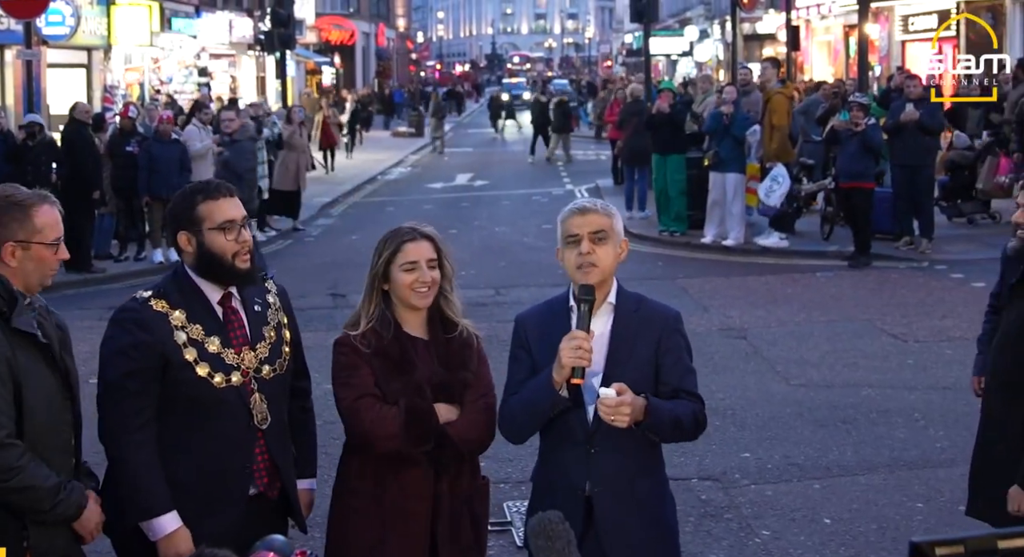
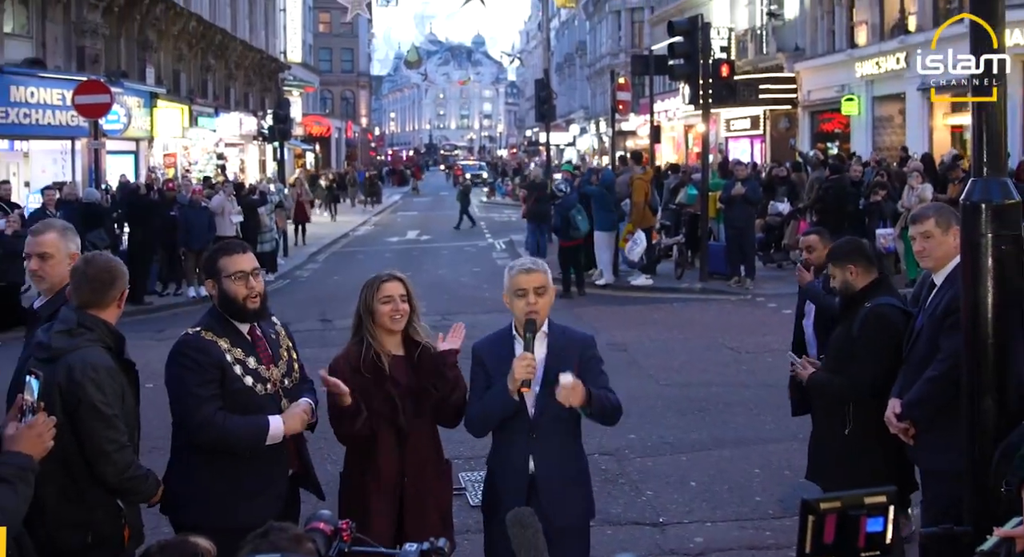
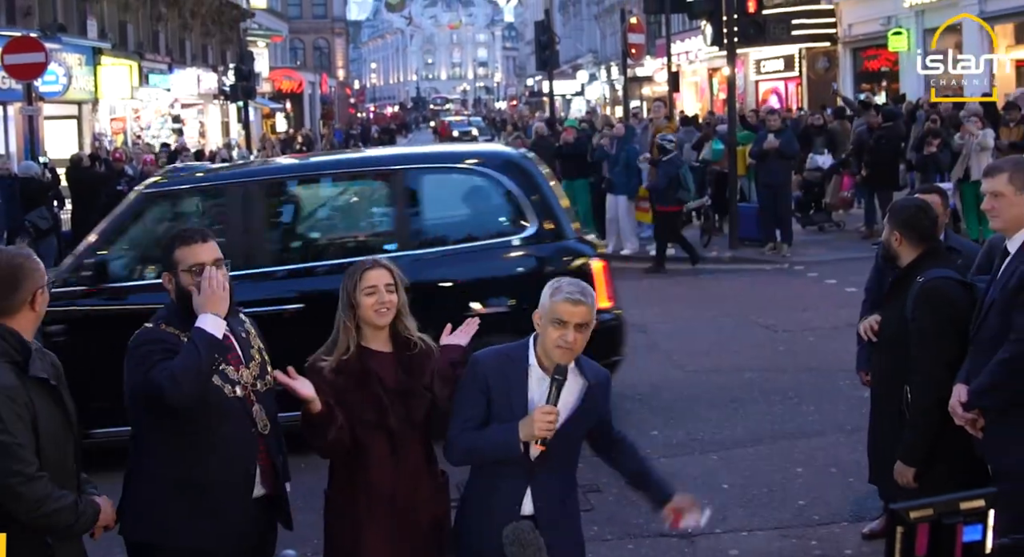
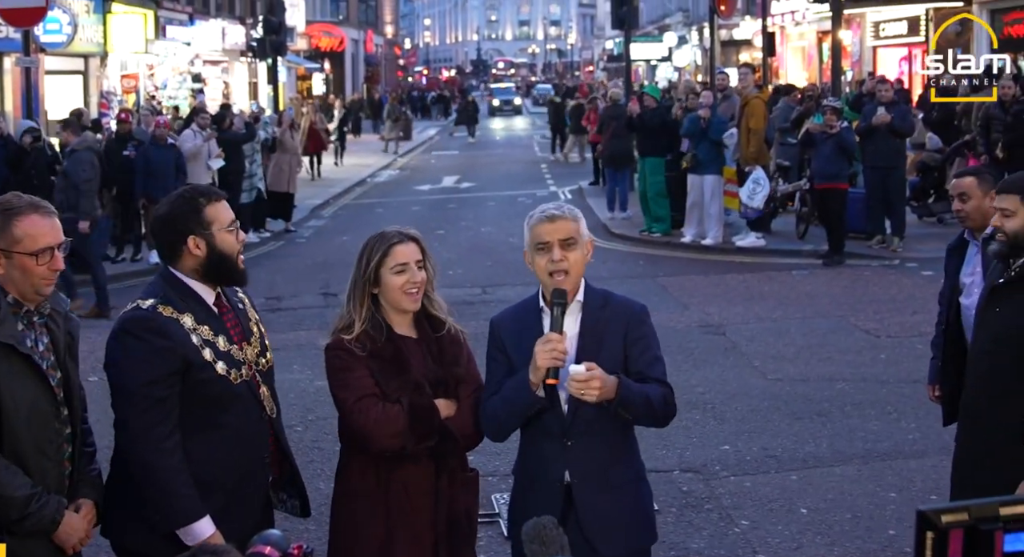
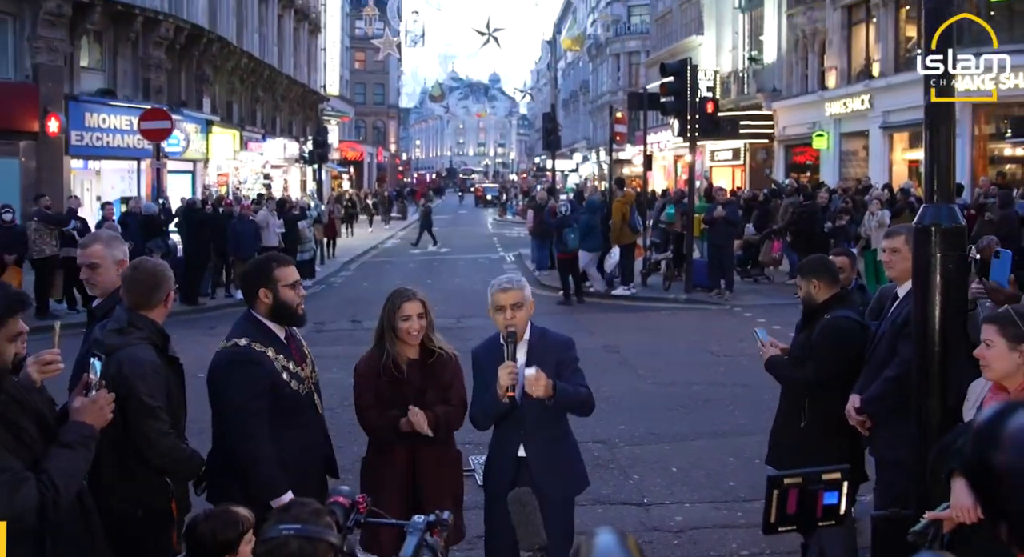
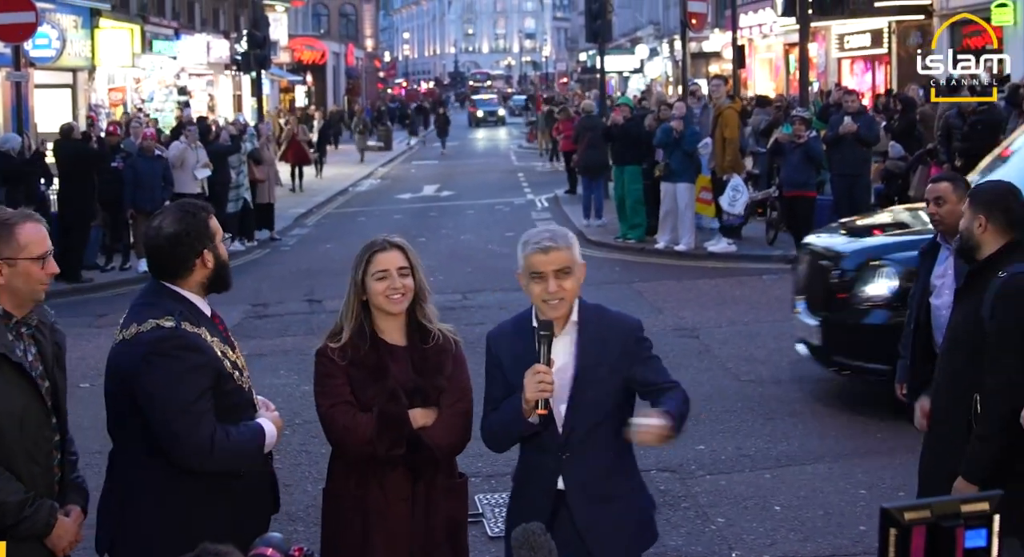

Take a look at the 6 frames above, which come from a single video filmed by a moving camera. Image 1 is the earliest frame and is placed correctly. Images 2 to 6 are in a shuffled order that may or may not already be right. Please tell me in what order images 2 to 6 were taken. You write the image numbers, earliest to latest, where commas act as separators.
4, 6, 3, 2, 5
